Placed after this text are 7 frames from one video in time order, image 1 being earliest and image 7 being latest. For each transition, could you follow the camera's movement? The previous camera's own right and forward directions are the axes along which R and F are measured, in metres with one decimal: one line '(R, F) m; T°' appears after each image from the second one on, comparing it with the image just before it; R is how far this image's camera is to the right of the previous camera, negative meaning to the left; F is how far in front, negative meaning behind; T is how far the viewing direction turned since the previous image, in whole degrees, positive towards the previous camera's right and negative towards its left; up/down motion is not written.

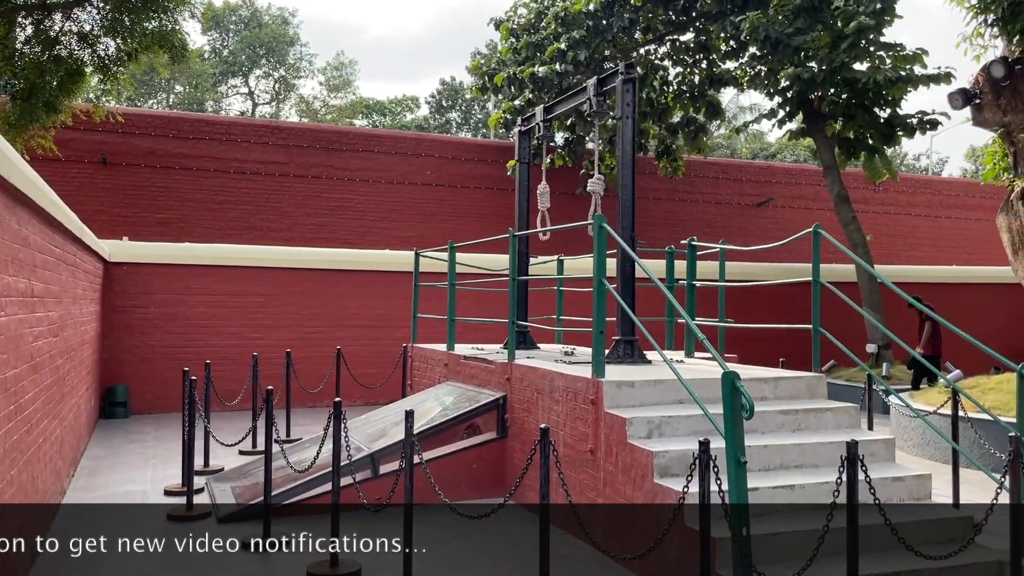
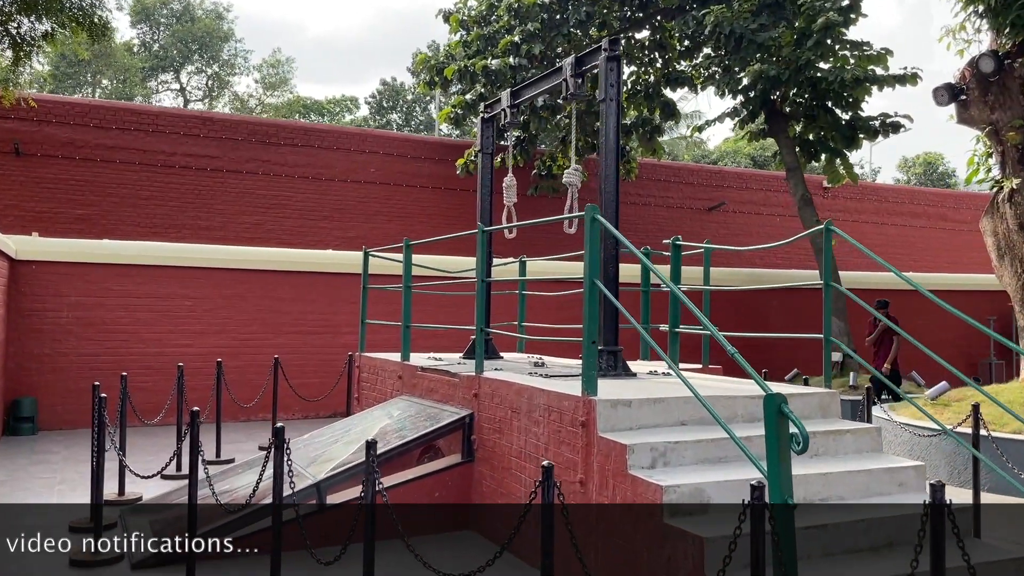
(-0.2, +0.8) m; +4°
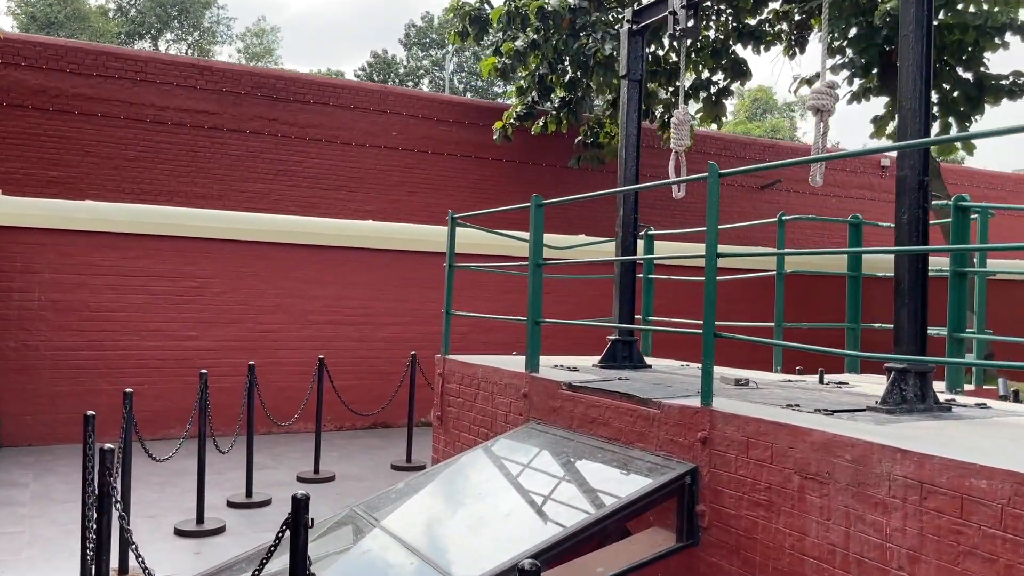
(-1.1, +2.2) m; +2°
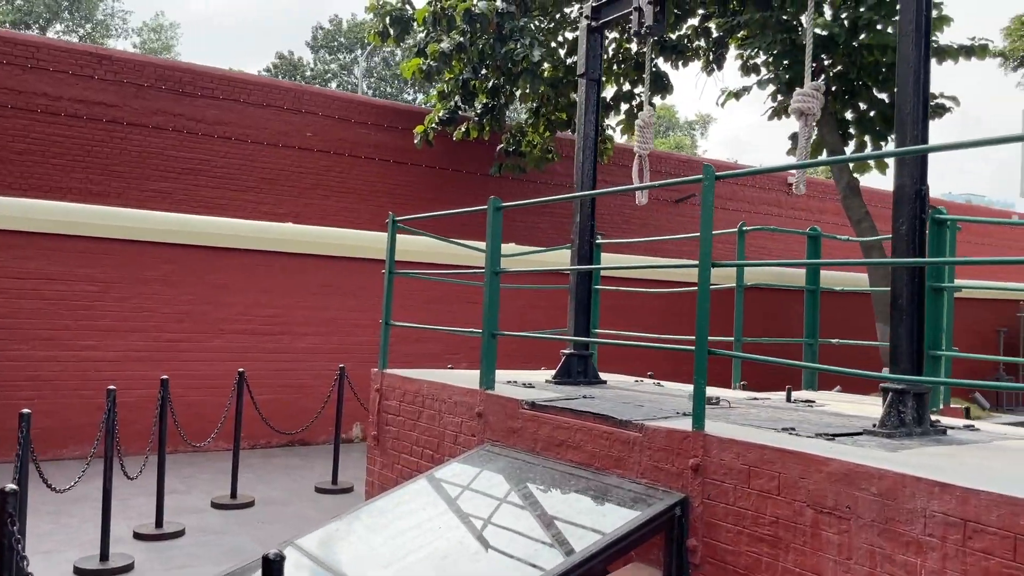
(-0.3, +0.4) m; +6°
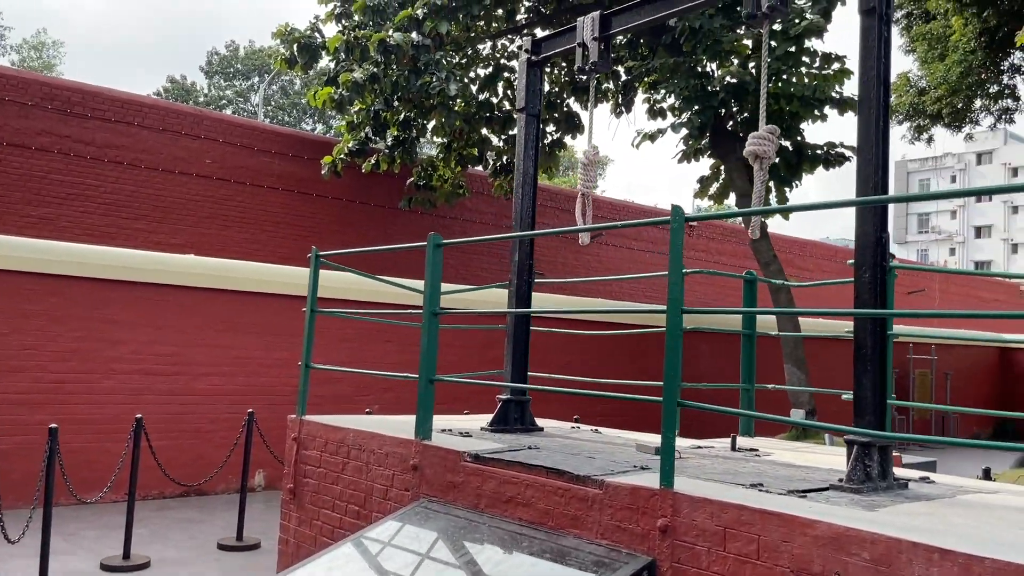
(-0.2, +0.3) m; +7°
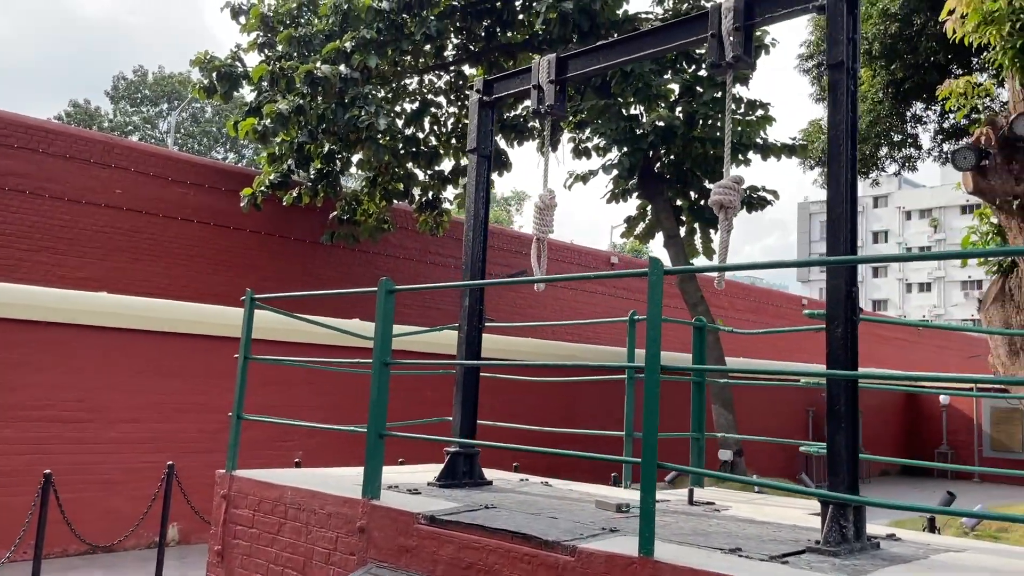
(-0.2, +0.2) m; +6°
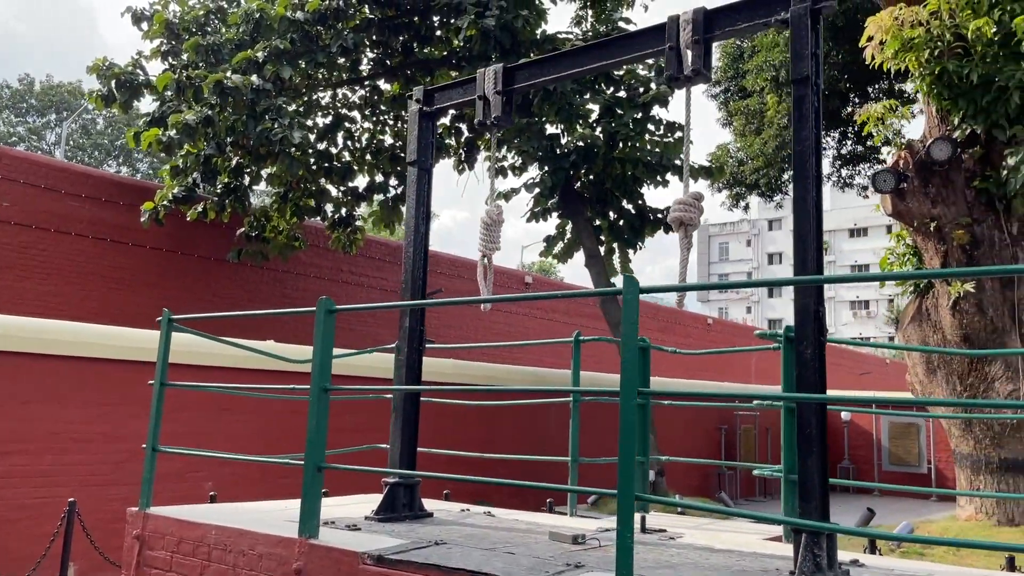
(-0.2, +0.2) m; +6°
